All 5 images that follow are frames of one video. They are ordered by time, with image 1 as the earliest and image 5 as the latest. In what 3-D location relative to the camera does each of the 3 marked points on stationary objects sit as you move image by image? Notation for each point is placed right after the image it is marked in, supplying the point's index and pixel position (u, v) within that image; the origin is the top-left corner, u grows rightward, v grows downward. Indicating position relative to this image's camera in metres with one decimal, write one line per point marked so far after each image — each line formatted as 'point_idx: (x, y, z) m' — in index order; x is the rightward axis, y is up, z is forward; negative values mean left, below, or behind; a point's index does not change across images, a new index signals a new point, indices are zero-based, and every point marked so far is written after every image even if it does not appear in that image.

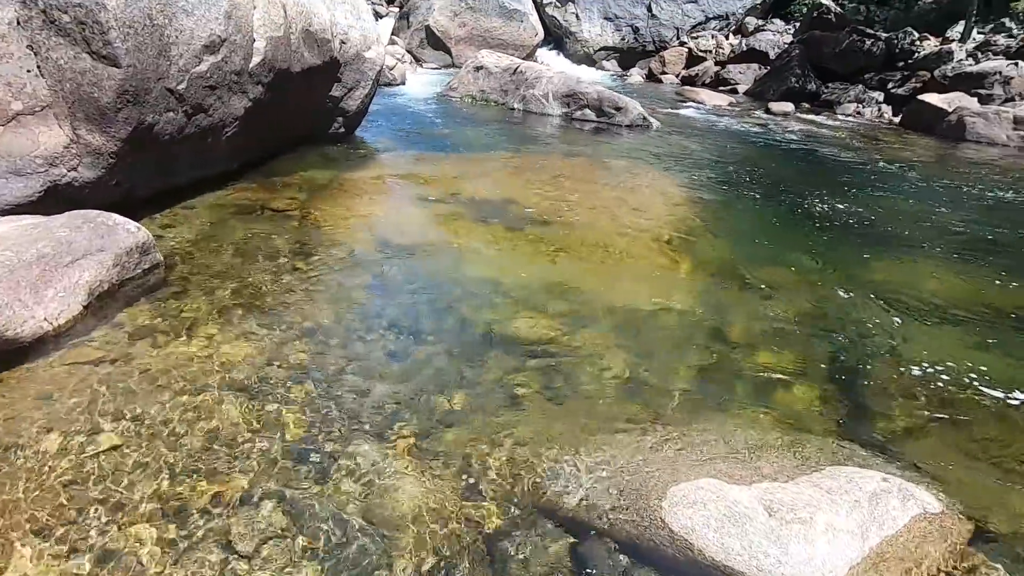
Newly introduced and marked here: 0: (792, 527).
0: (+2.1, -1.8, +3.9) m
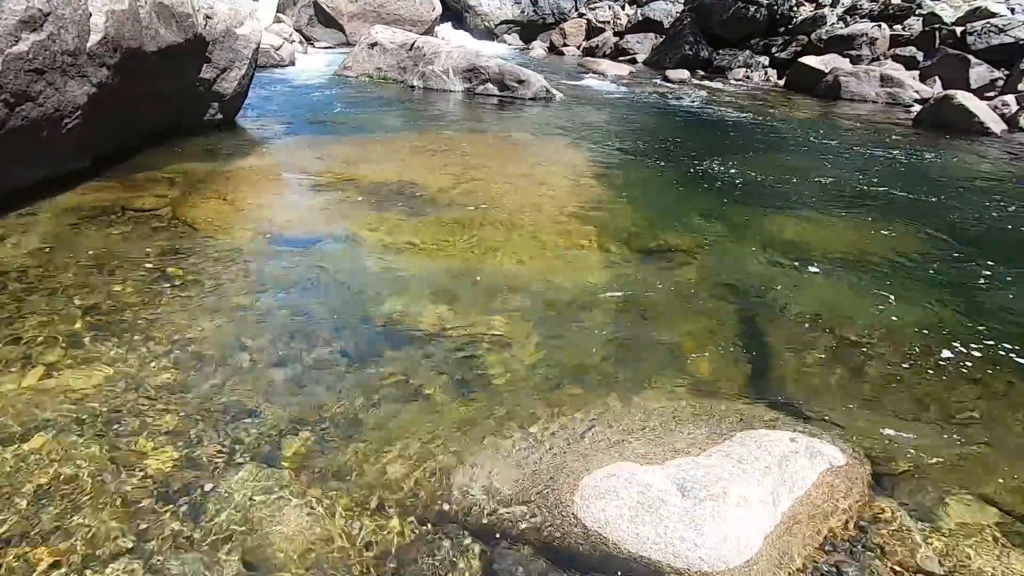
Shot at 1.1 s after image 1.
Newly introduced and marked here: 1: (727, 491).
0: (+1.4, -1.5, +3.8) m
1: (+1.6, -1.5, +3.9) m
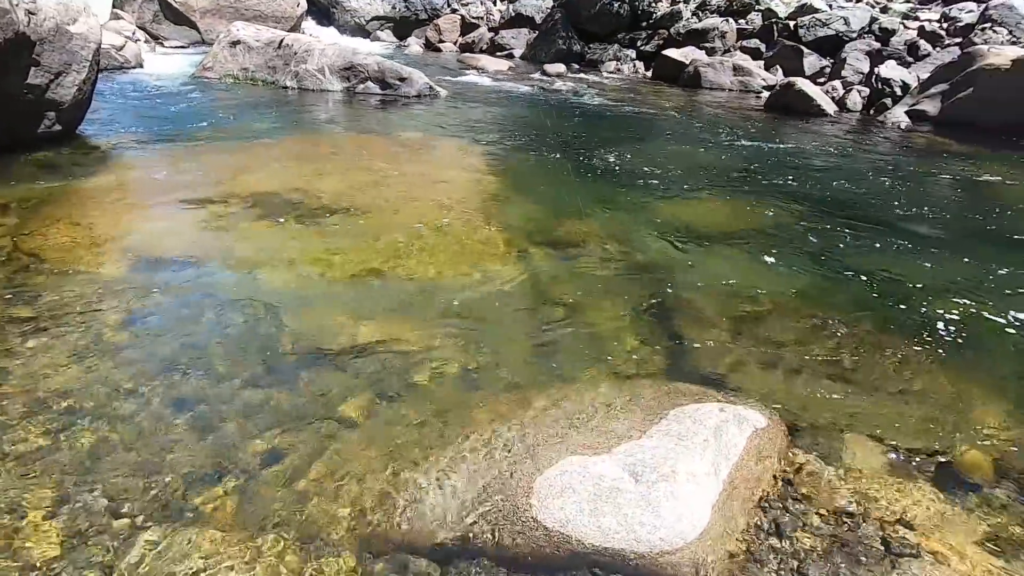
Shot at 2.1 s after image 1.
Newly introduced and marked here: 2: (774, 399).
0: (+1.1, -1.4, +3.9) m
1: (+1.2, -1.4, +4.1) m
2: (+2.5, -1.1, +5.1) m
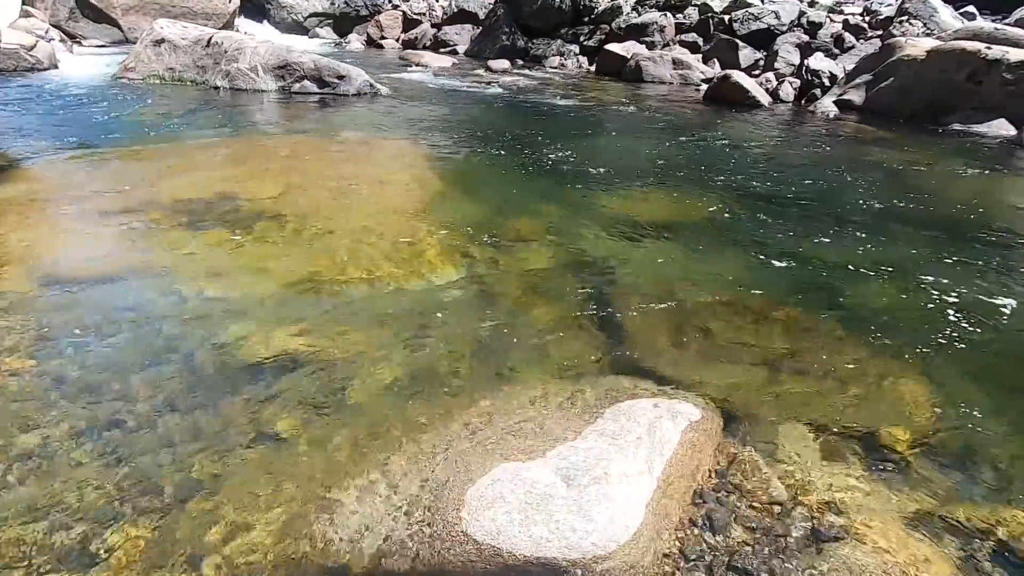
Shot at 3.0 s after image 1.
0: (+0.6, -1.4, +3.8) m
1: (+0.7, -1.4, +4.0) m
2: (+1.9, -1.0, +5.2) m
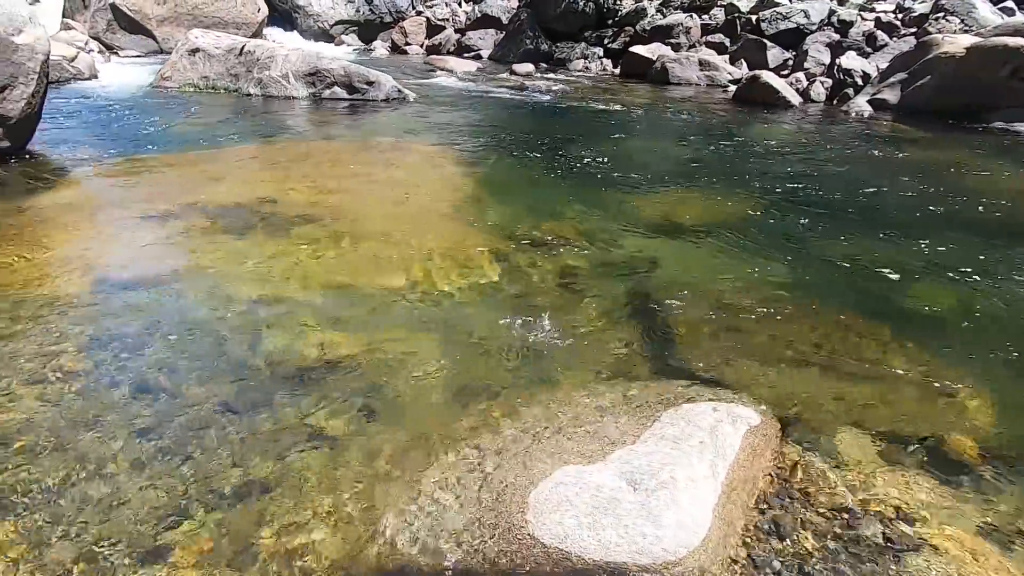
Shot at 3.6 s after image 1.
0: (+1.0, -1.4, +3.8) m
1: (+1.2, -1.4, +4.0) m
2: (+2.4, -1.0, +5.1) m
